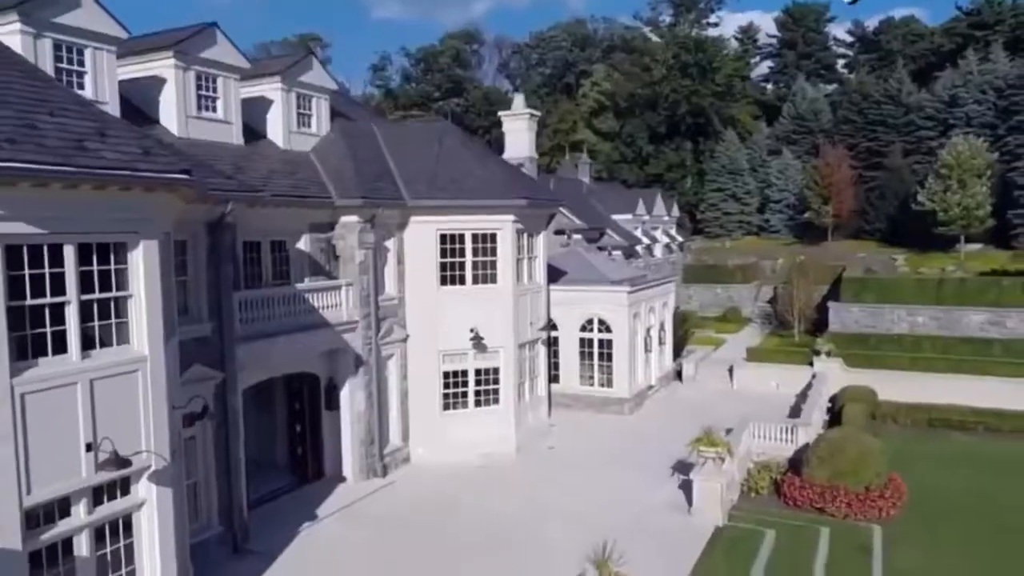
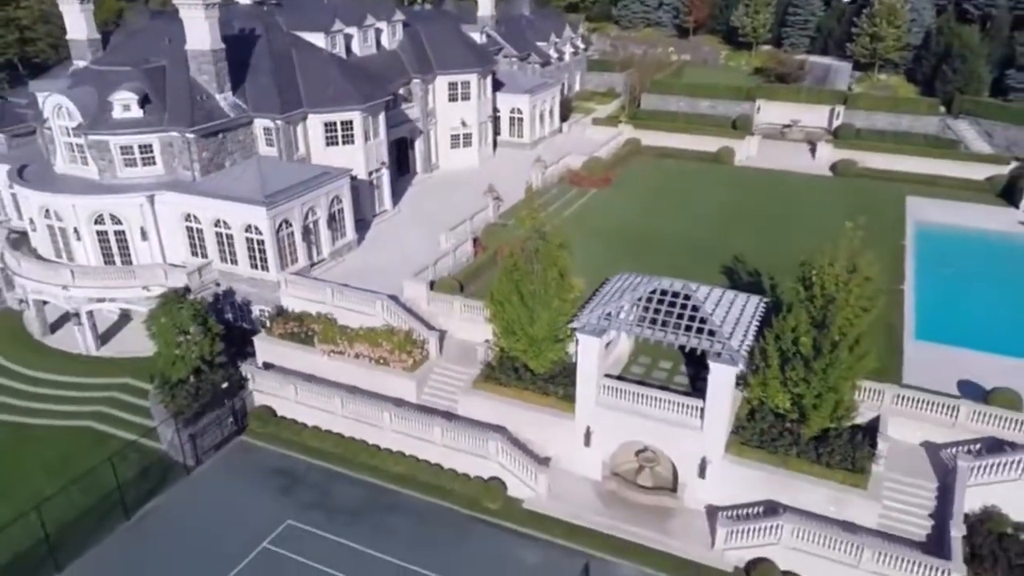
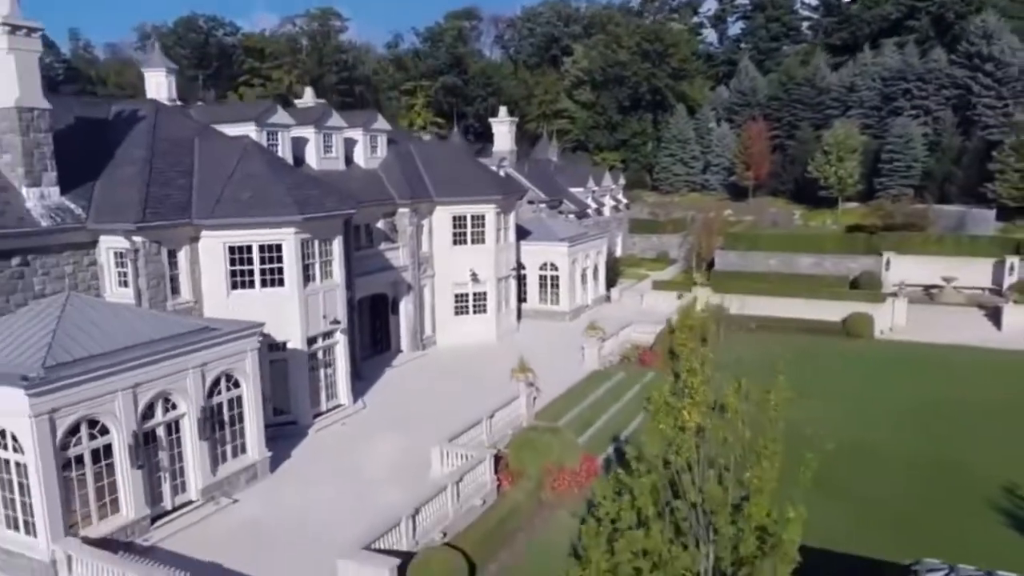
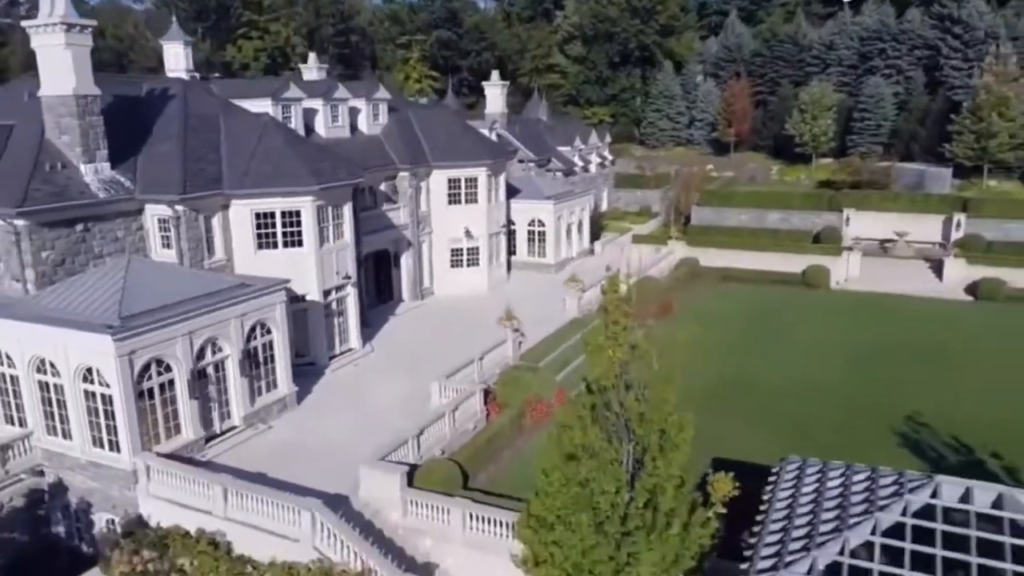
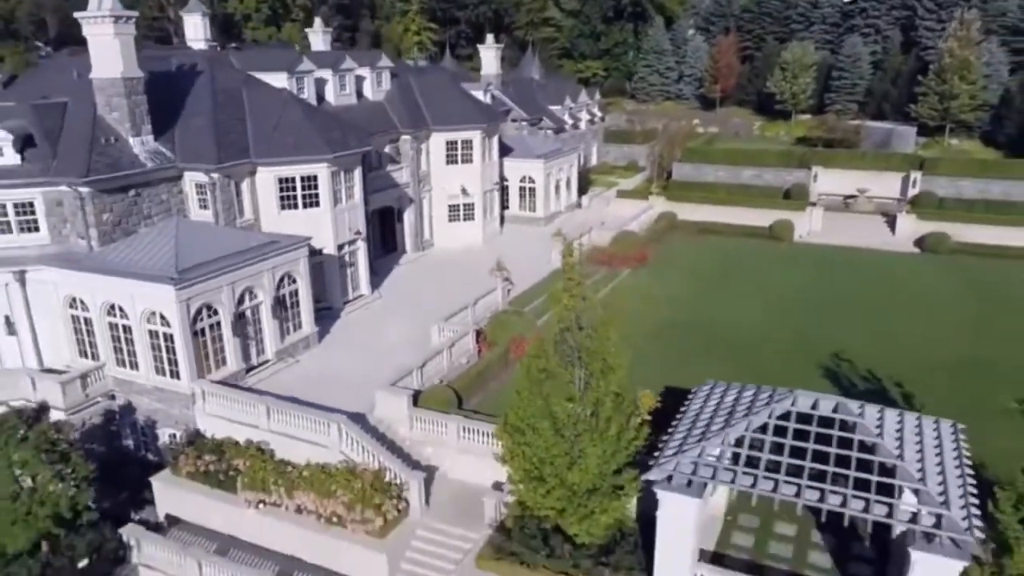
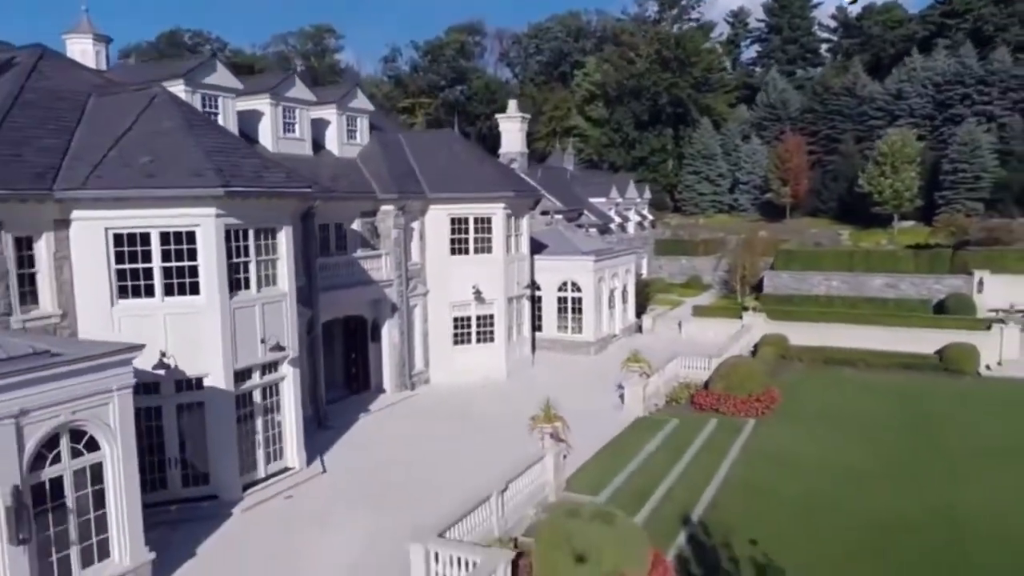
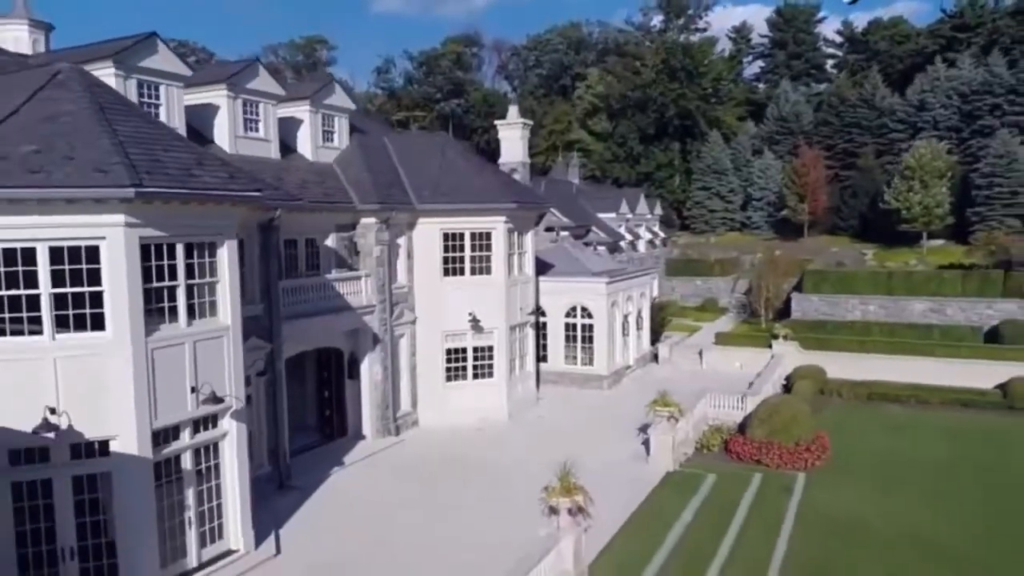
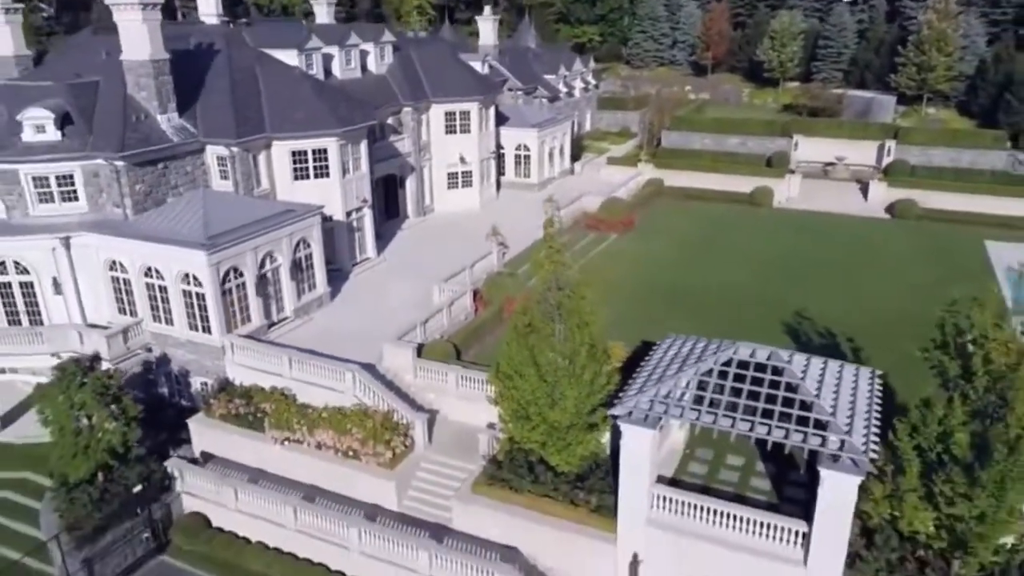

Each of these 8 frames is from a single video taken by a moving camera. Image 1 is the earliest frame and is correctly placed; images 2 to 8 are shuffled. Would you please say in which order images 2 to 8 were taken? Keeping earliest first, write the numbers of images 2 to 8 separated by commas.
7, 6, 3, 4, 5, 8, 2
